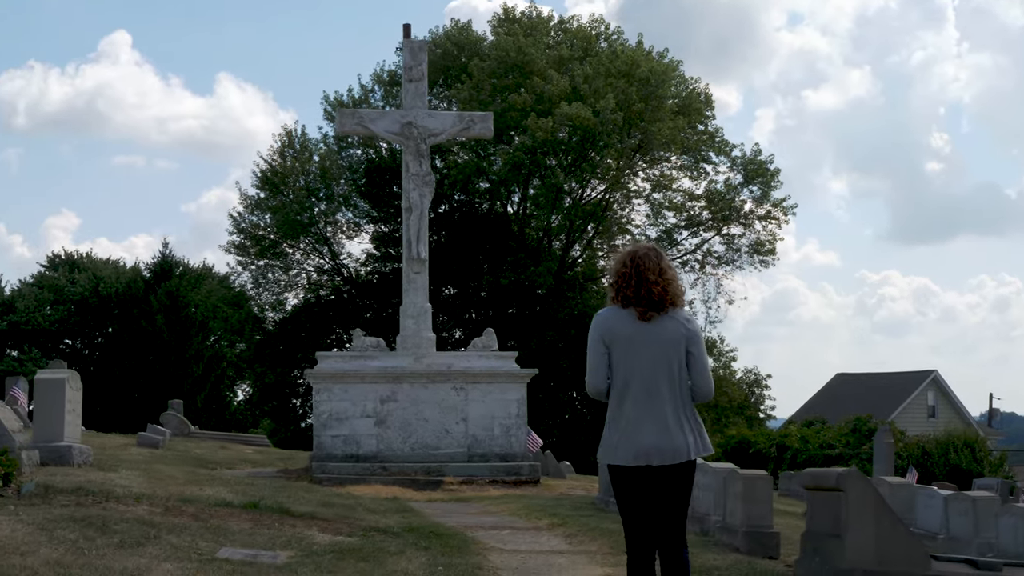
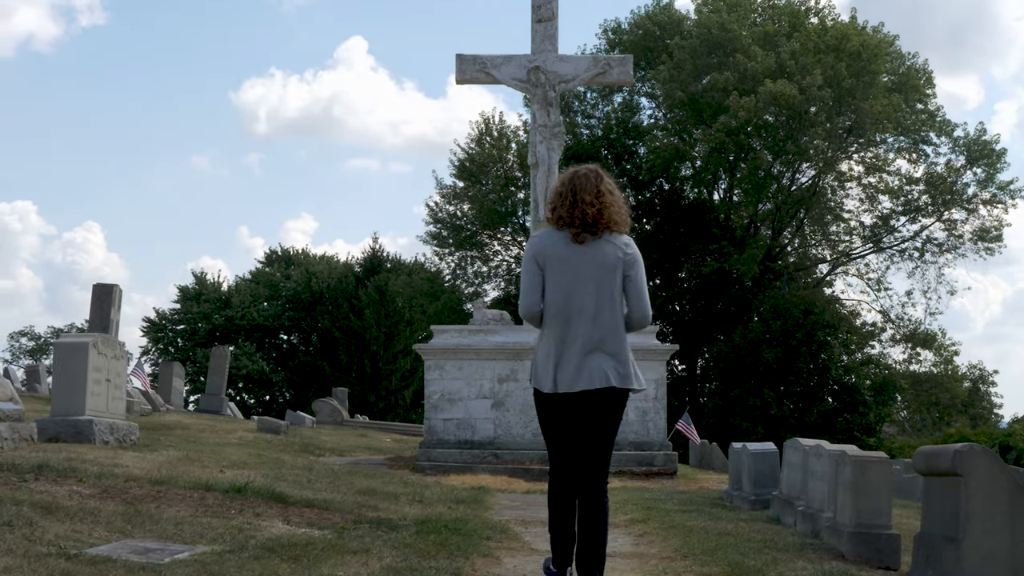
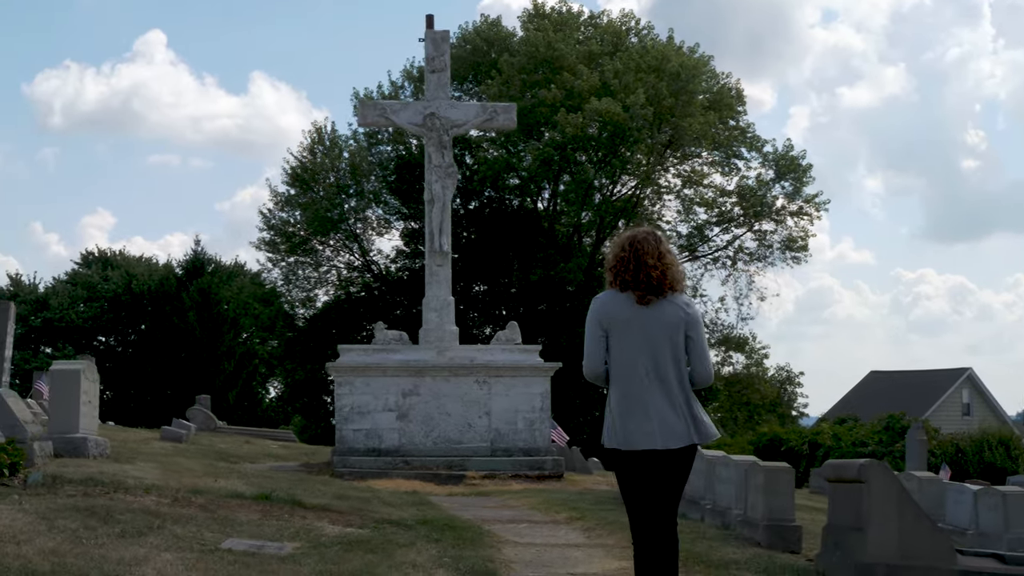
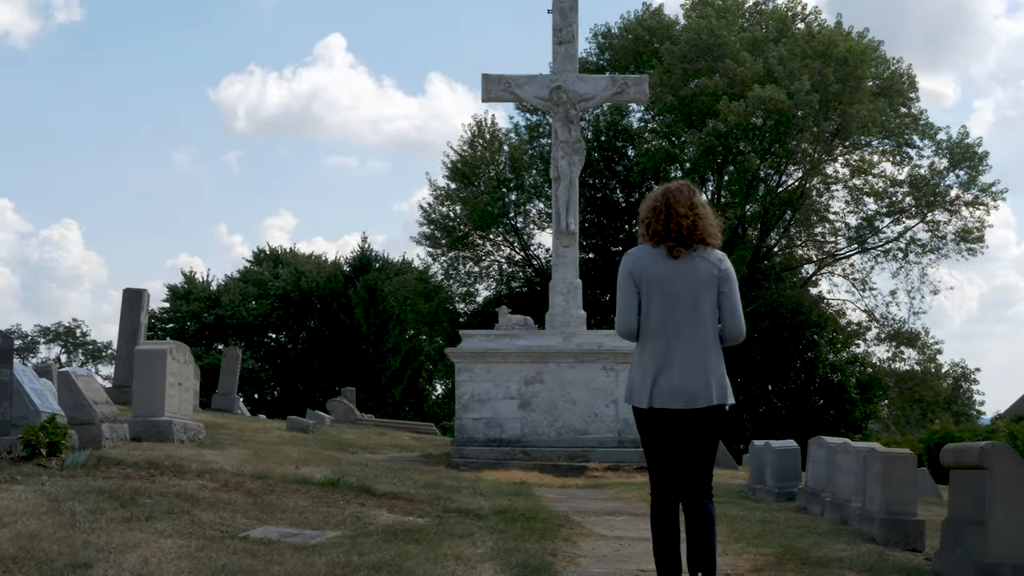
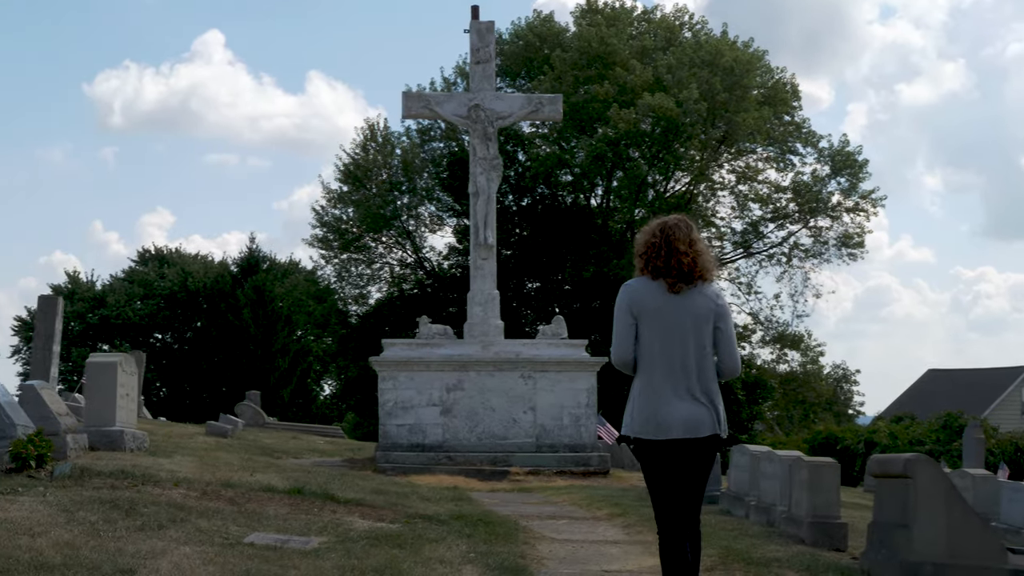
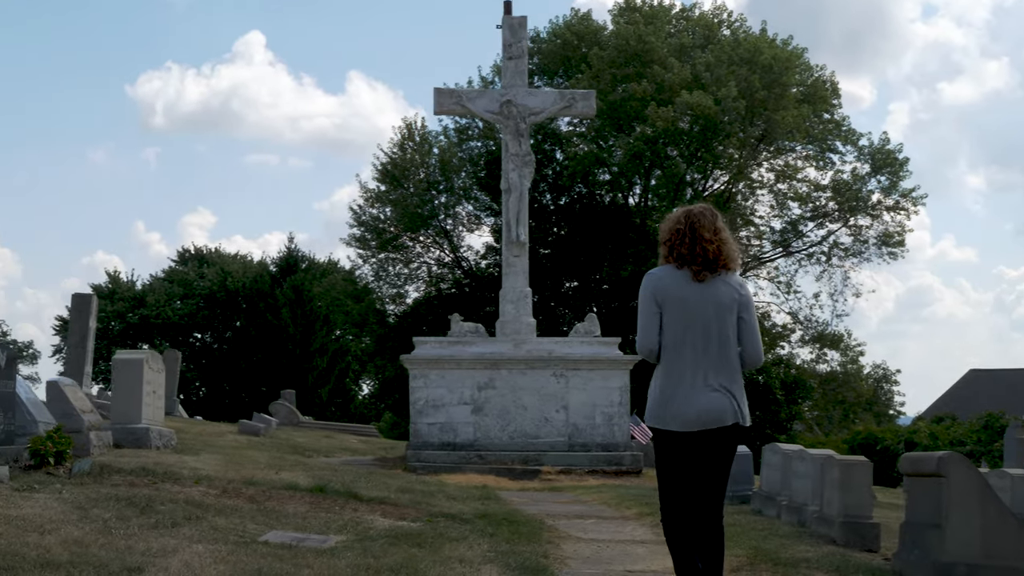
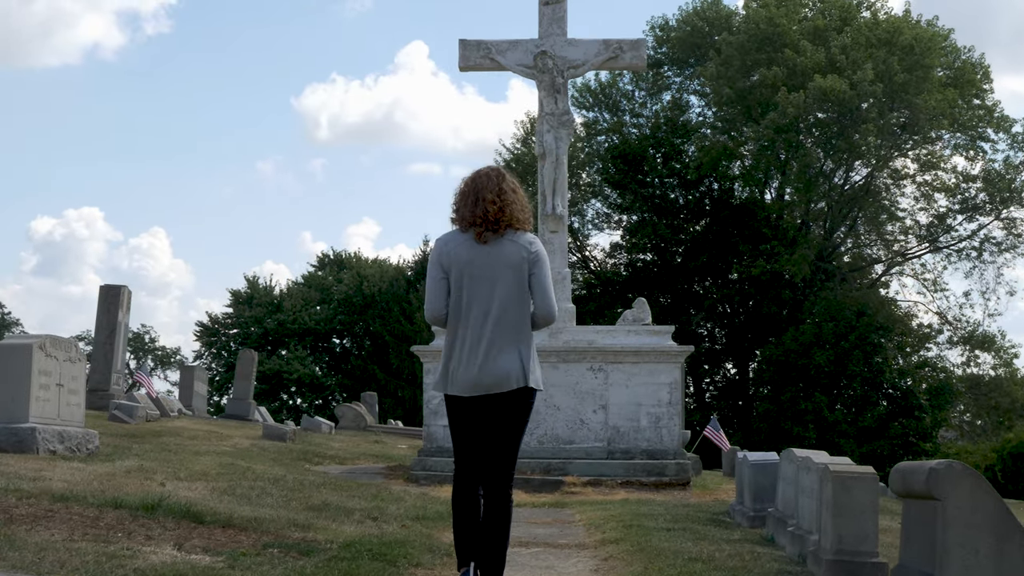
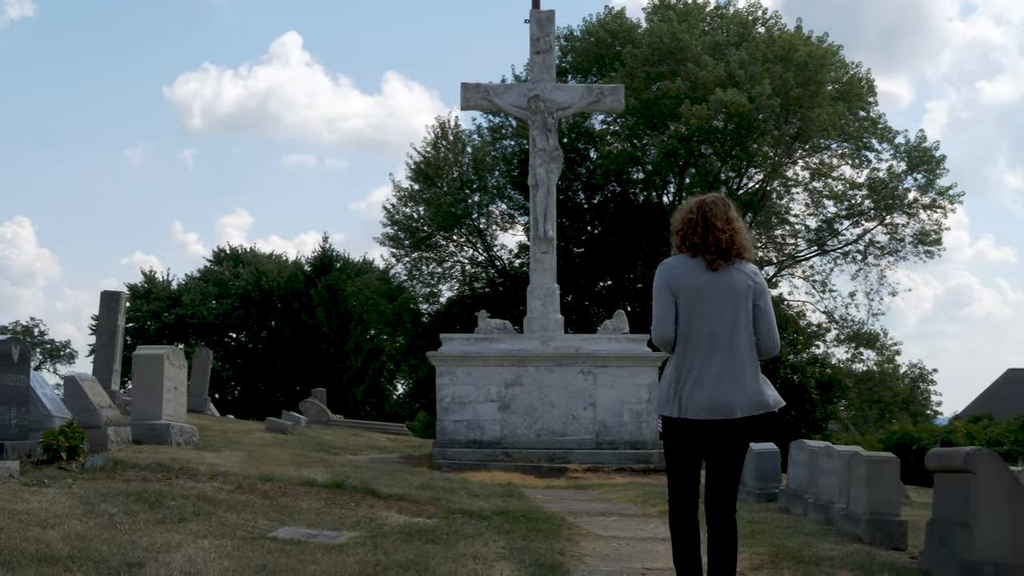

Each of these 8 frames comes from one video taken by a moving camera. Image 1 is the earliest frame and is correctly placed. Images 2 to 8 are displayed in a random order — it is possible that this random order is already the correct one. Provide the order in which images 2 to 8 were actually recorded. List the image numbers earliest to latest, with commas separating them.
3, 5, 6, 8, 4, 2, 7
